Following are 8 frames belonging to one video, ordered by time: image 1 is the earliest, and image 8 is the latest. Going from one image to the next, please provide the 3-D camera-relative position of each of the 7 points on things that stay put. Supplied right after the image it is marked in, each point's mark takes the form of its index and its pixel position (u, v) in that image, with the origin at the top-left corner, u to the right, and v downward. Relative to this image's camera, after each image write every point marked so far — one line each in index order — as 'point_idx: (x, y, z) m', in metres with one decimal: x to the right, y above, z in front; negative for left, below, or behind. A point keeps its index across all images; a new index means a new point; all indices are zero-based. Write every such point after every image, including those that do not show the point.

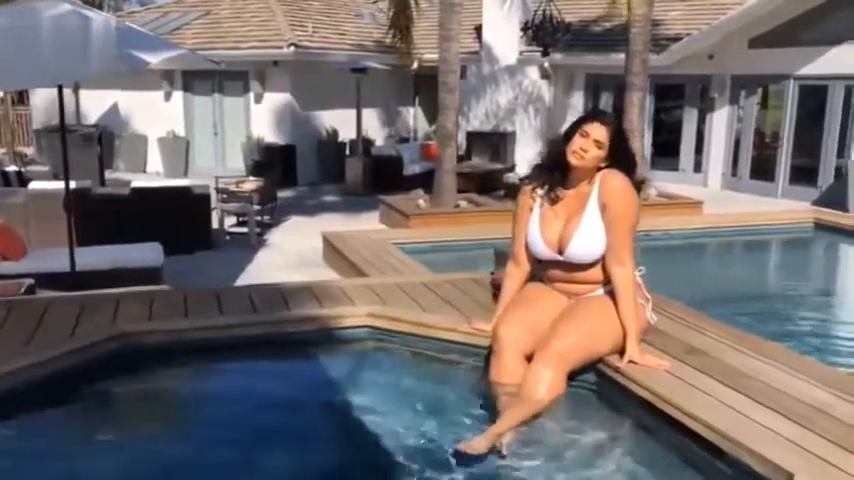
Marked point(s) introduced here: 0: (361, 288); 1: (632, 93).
0: (-0.4, -0.3, +5.8) m
1: (+3.2, +2.3, +13.1) m
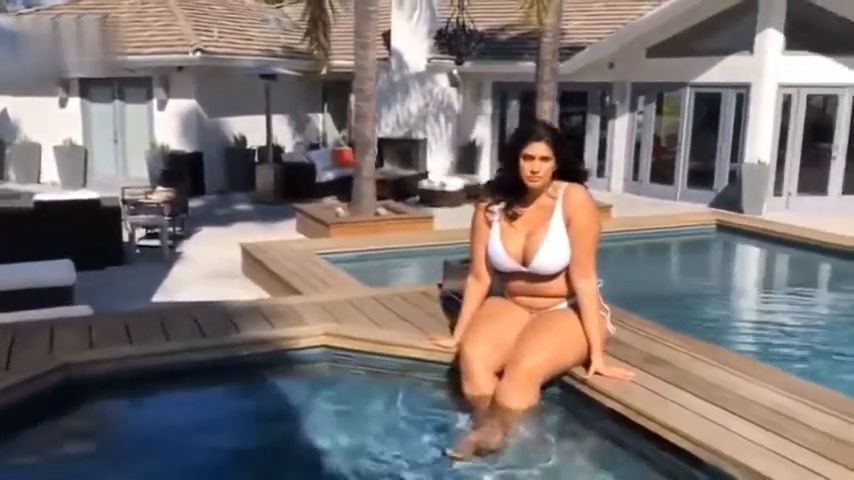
0: (-0.7, -0.5, +5.8) m
1: (+1.8, +2.2, +13.5) m
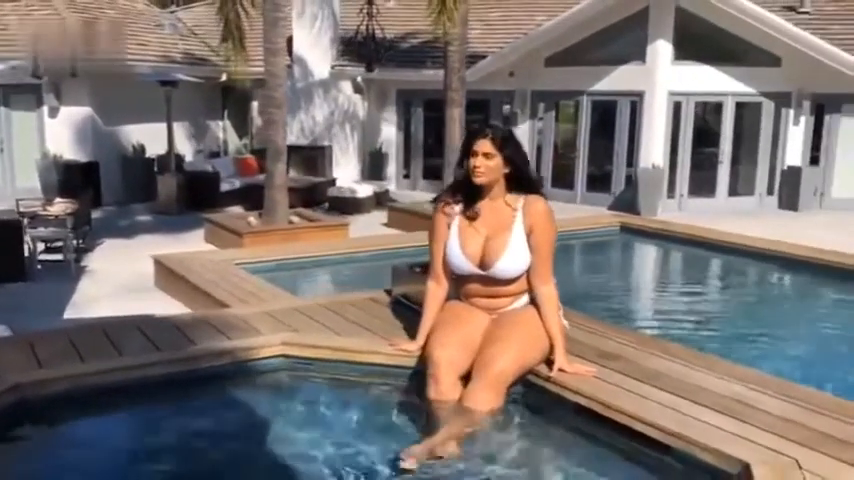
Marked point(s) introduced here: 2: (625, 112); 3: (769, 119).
0: (-1.1, -0.5, +5.7) m
1: (+0.4, +2.1, +13.7) m
2: (+3.7, +2.4, +15.8) m
3: (+6.4, +2.3, +15.9) m
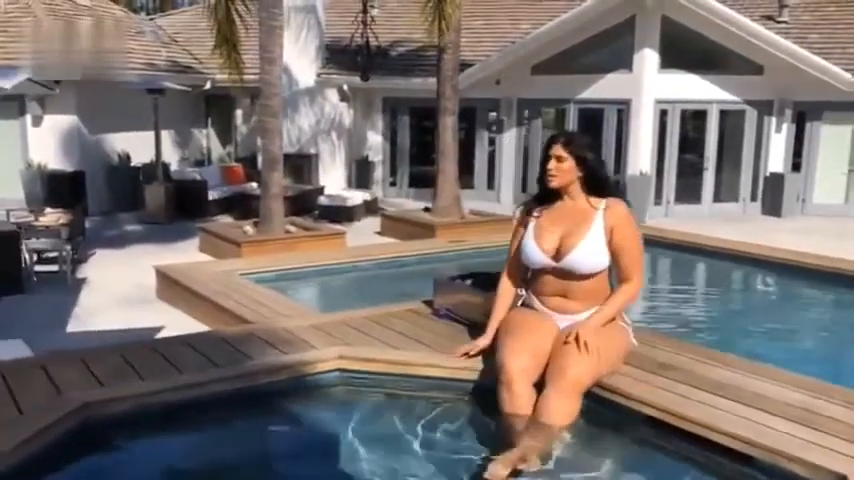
0: (-0.8, -0.6, +5.7) m
1: (+0.3, +2.0, +13.7) m
2: (+3.5, +2.2, +16.0) m
3: (+6.2, +2.2, +16.2) m
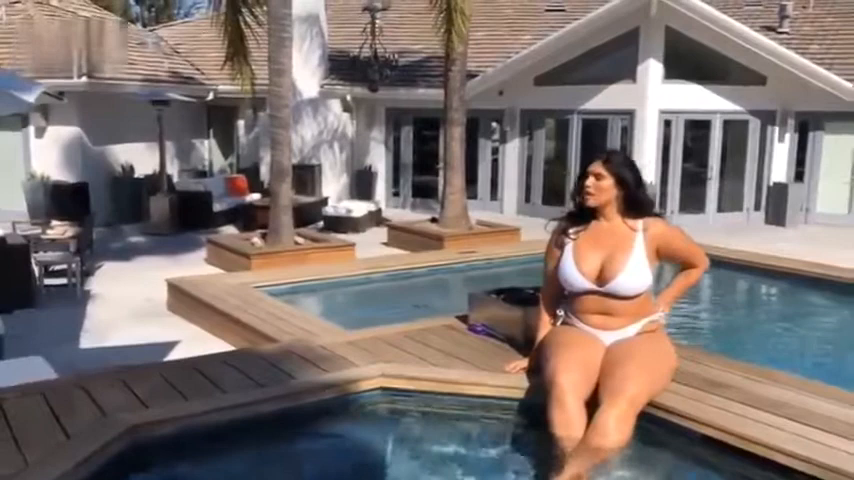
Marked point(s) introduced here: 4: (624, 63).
0: (-0.6, -0.7, +5.6) m
1: (+0.4, +1.8, +13.7) m
2: (+3.6, +2.1, +16.0) m
3: (+6.3, +2.0, +16.3) m
4: (+3.7, +3.3, +15.8) m
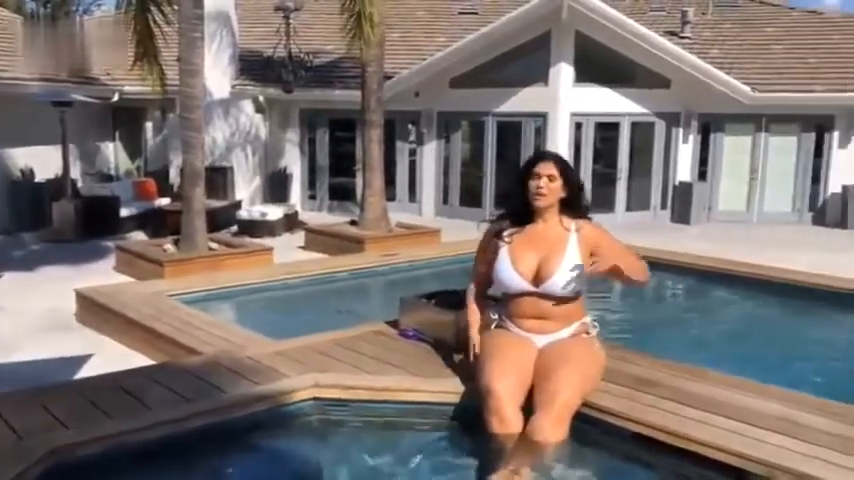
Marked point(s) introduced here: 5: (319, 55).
0: (-1.0, -0.7, +5.4) m
1: (-0.9, +1.8, +13.6) m
2: (+2.0, +2.1, +16.2) m
3: (+4.6, +2.0, +16.7) m
4: (+2.1, +3.3, +16.0) m
5: (-2.2, +3.8, +17.6) m
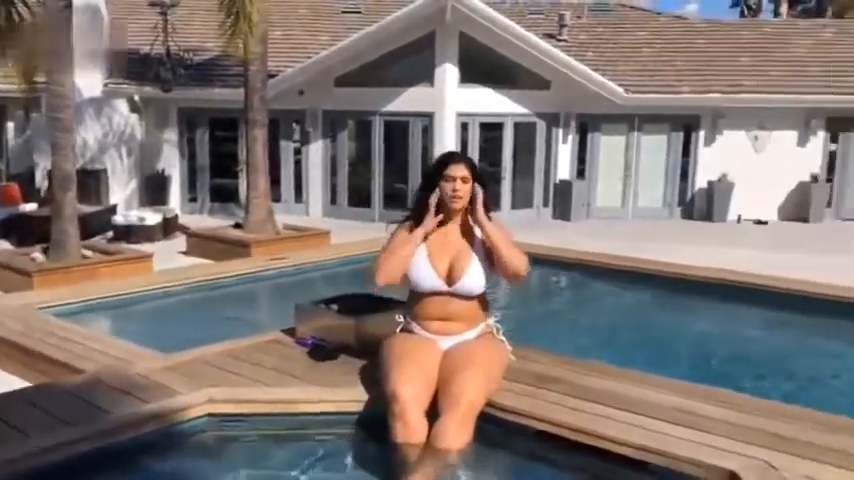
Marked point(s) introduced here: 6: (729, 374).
0: (-1.6, -0.8, +5.1) m
1: (-2.7, +1.7, +13.1) m
2: (-0.2, +2.1, +16.1) m
3: (+2.4, +2.1, +17.0) m
4: (-0.1, +3.3, +15.9) m
5: (-4.6, +3.7, +16.9) m
6: (+2.8, -1.2, +7.8) m
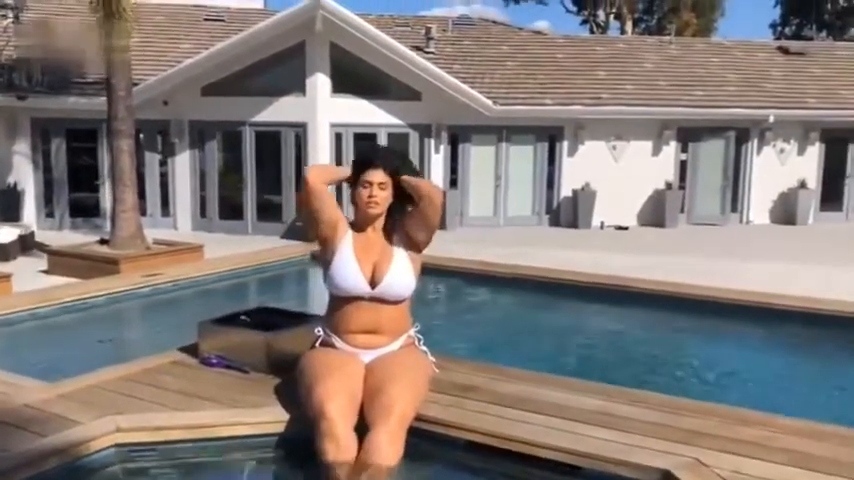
0: (-2.0, -0.9, +4.6) m
1: (-4.5, +1.5, +12.5) m
2: (-2.5, +1.8, +15.8) m
3: (-0.2, +1.9, +17.1) m
4: (-2.4, +3.1, +15.7) m
5: (-7.1, +3.4, +15.9) m
6: (+1.8, -1.3, +8.1) m
